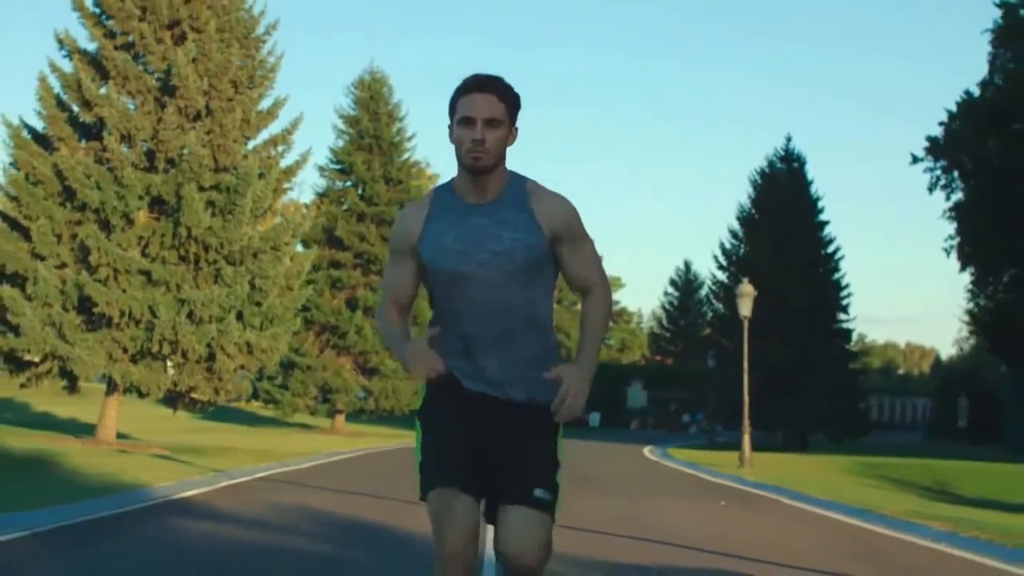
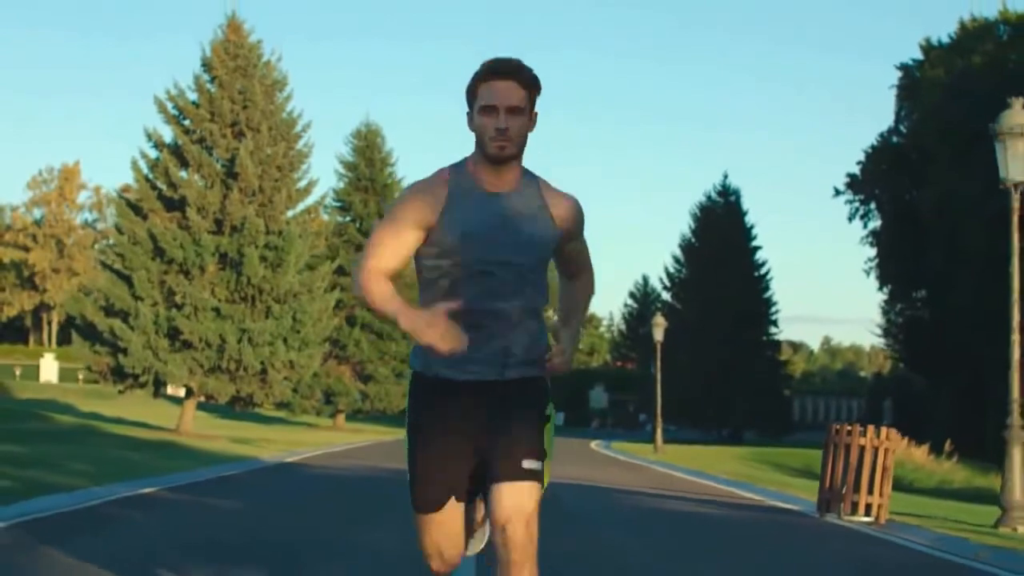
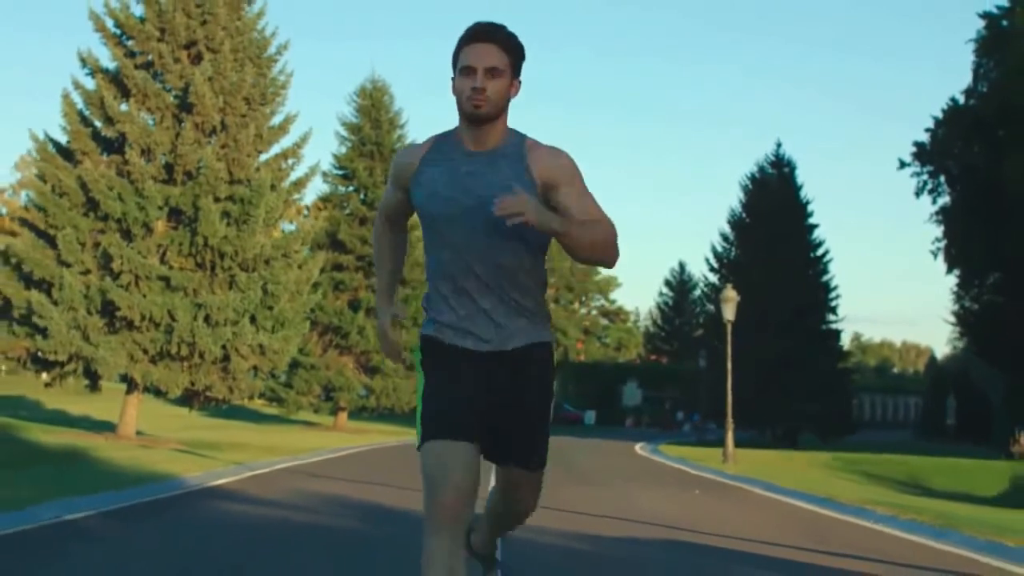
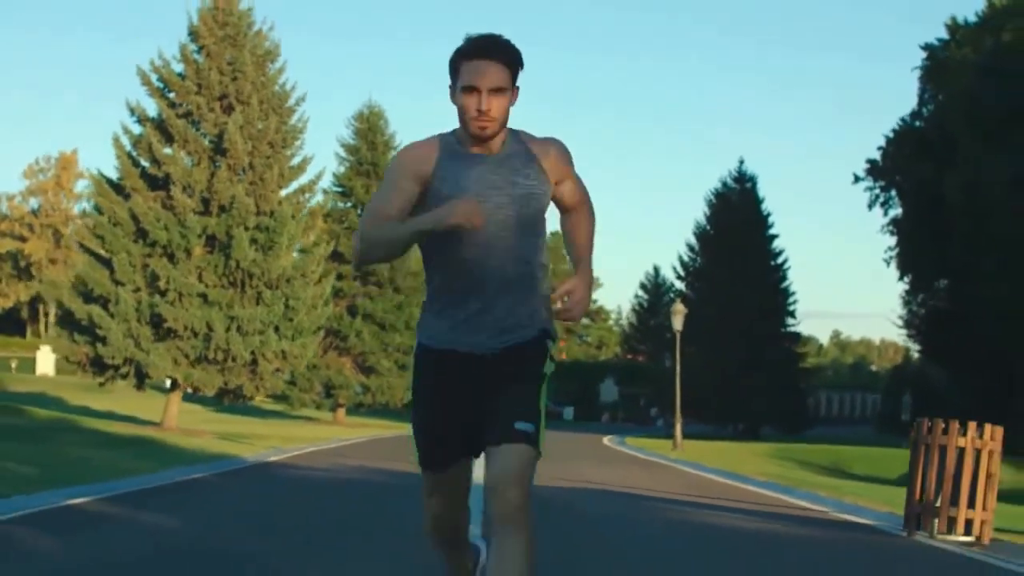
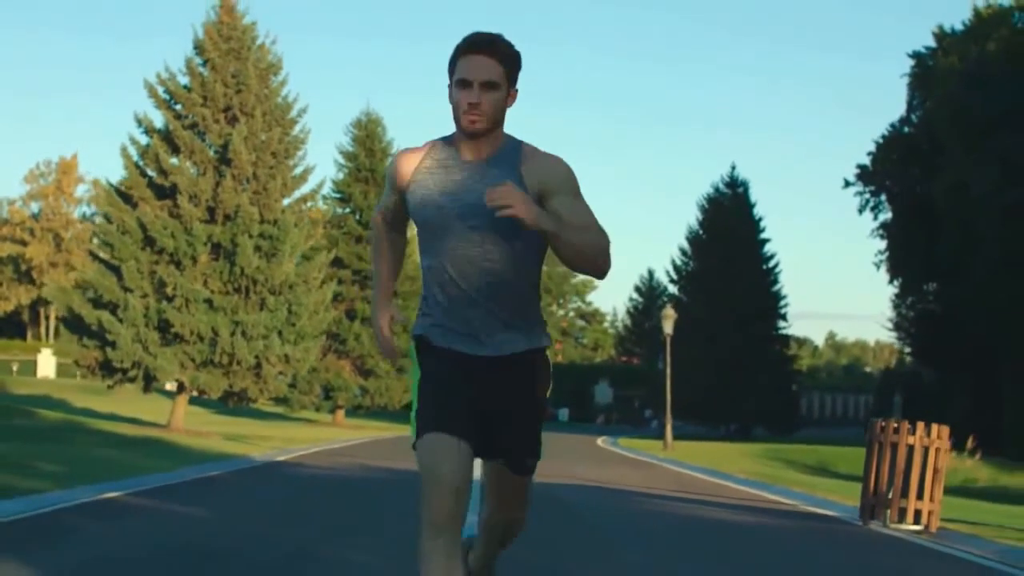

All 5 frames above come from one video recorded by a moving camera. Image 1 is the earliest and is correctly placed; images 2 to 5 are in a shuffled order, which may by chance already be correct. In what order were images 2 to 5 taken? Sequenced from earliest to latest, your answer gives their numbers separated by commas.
3, 4, 5, 2
